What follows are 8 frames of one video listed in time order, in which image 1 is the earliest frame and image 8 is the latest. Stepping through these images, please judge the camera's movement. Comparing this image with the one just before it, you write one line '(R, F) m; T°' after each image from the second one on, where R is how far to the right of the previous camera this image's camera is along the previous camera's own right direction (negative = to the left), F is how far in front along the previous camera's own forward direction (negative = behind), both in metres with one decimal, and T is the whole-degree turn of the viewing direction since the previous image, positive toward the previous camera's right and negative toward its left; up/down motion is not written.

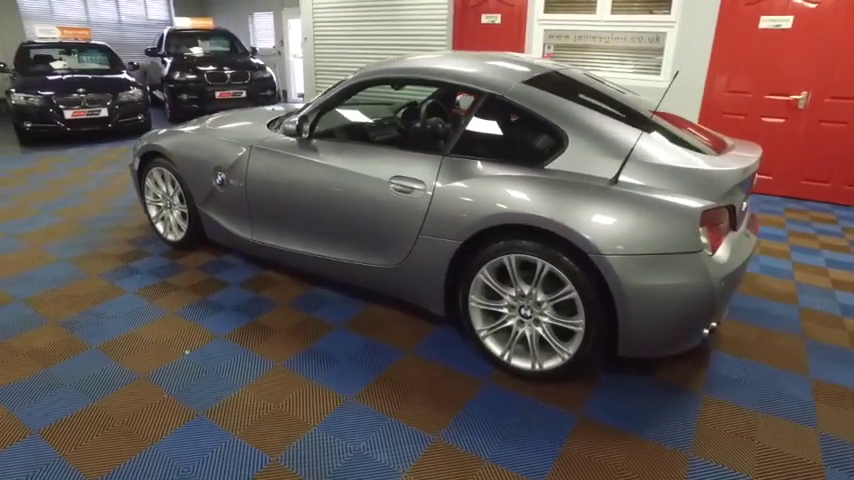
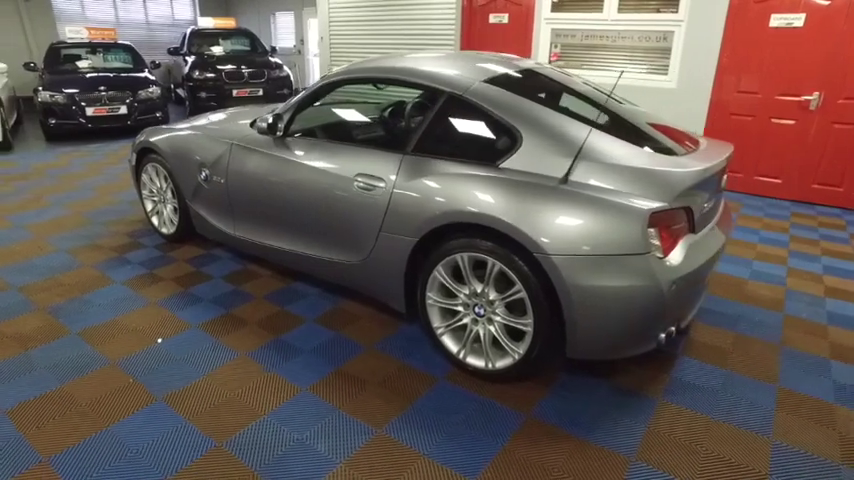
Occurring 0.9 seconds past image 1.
(+0.3, 0.0) m; -3°
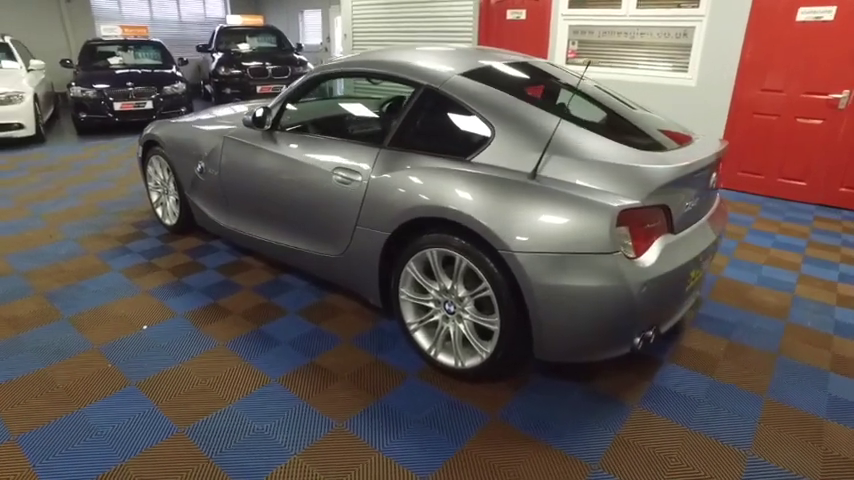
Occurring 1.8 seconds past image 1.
(+0.2, 0.0) m; -4°
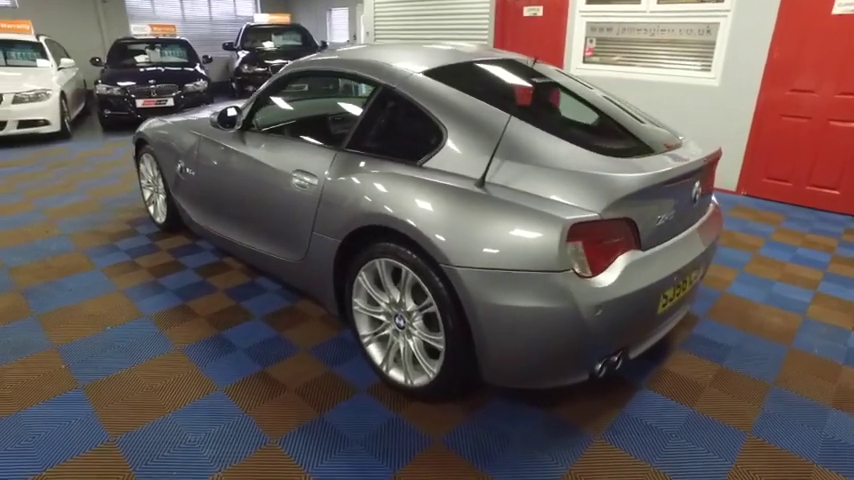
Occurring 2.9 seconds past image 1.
(+0.3, +0.1) m; -4°
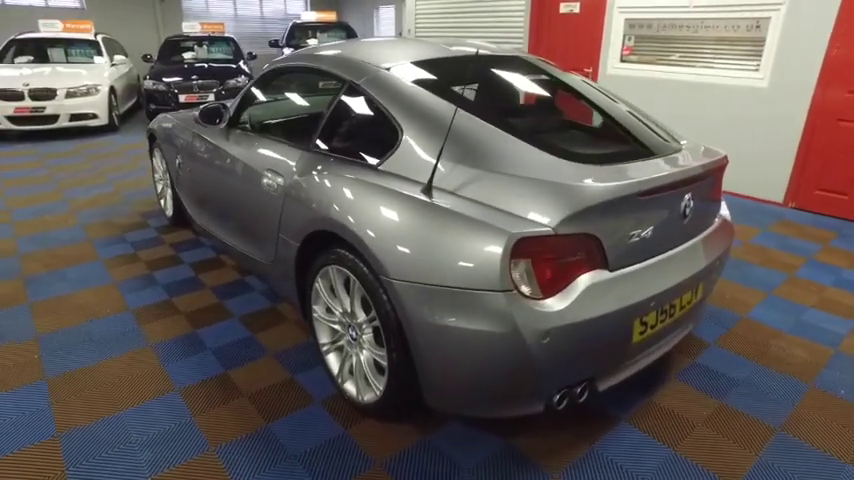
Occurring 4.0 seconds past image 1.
(+0.3, +0.1) m; -6°
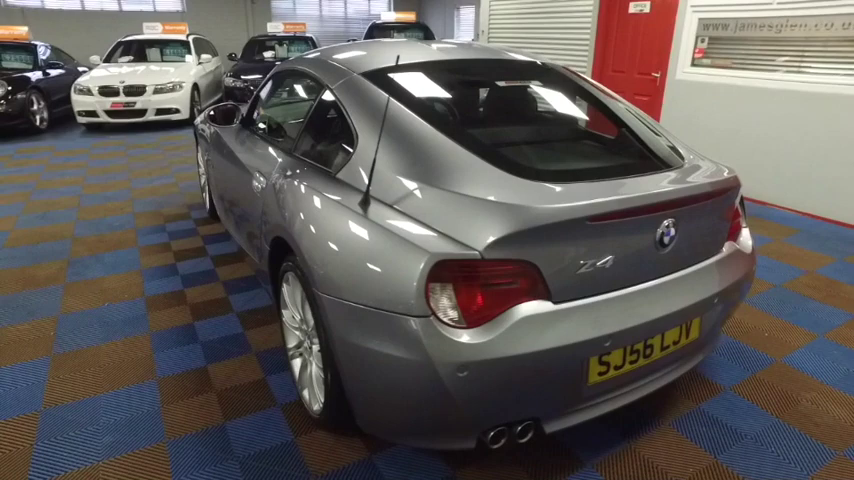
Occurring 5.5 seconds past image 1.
(+0.4, +0.1) m; -9°
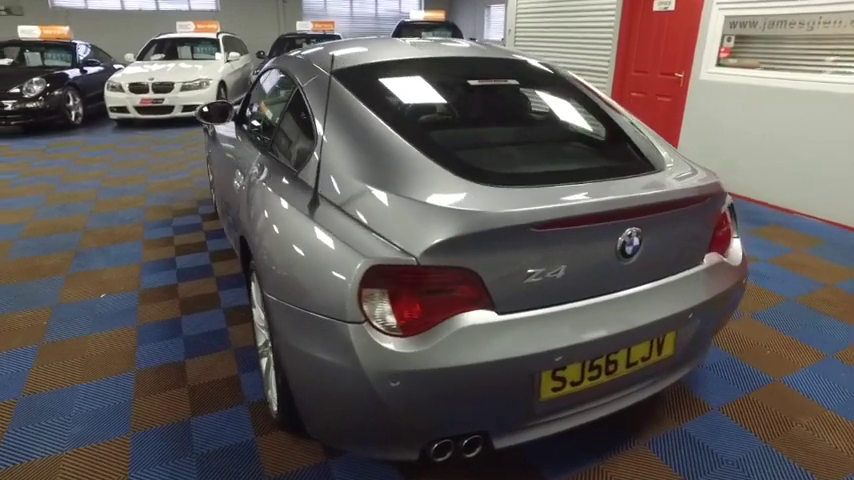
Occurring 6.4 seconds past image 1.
(+0.2, +0.1) m; -4°
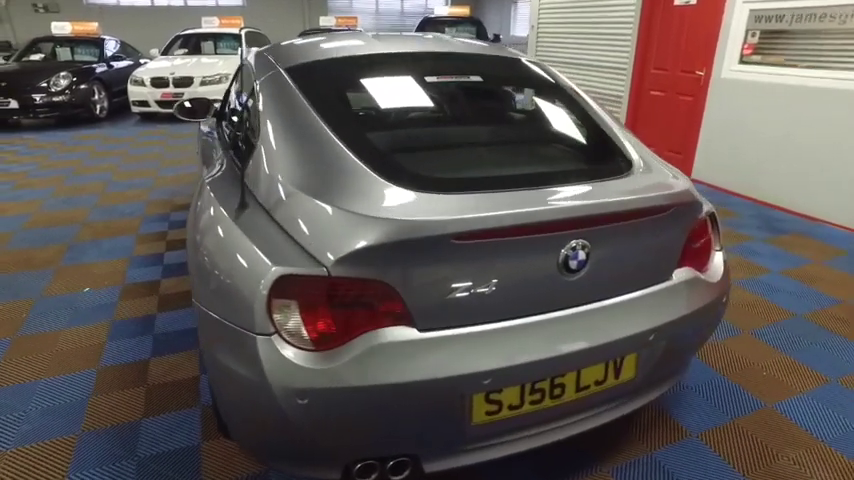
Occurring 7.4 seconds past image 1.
(+0.3, +0.1) m; -4°
